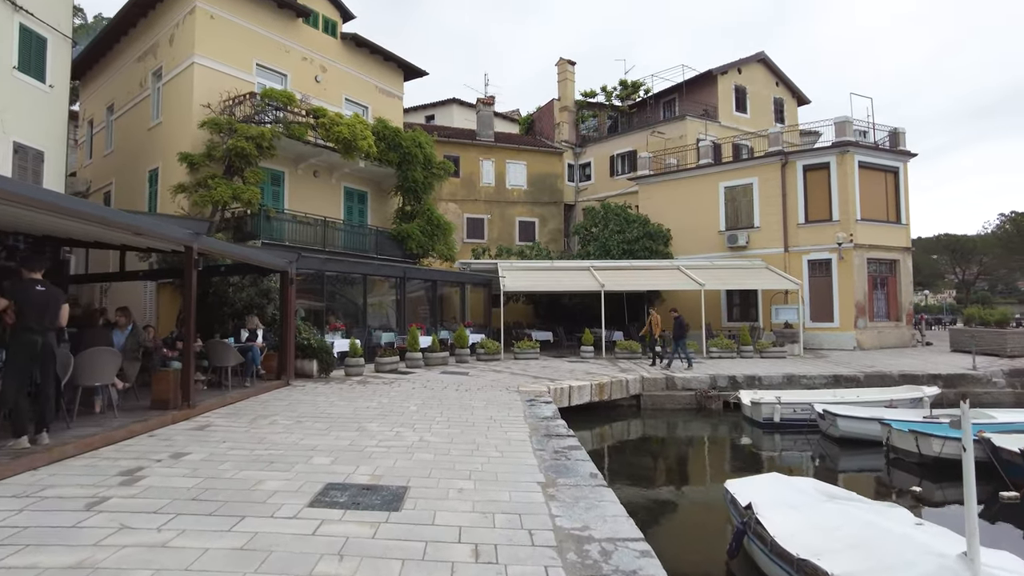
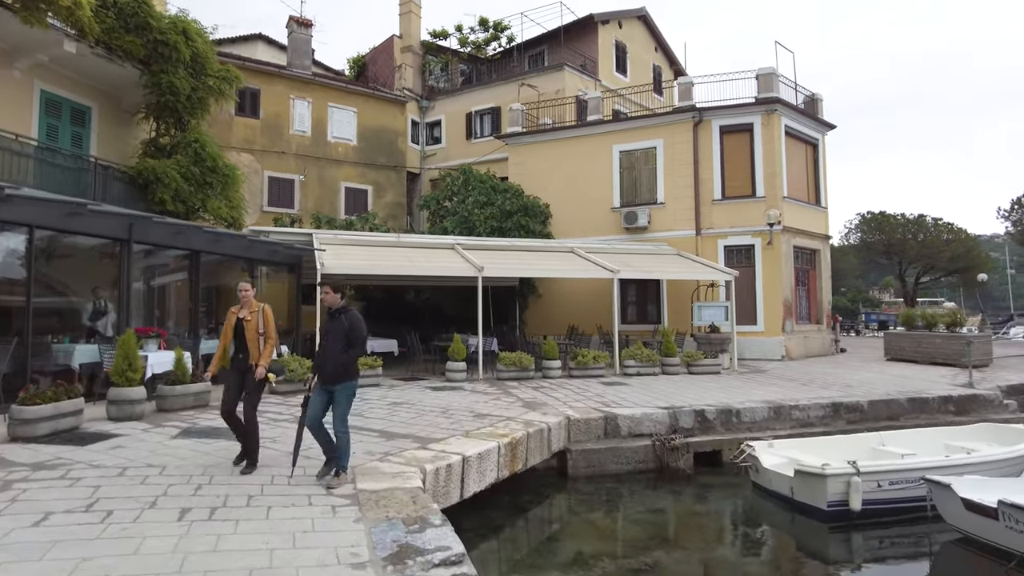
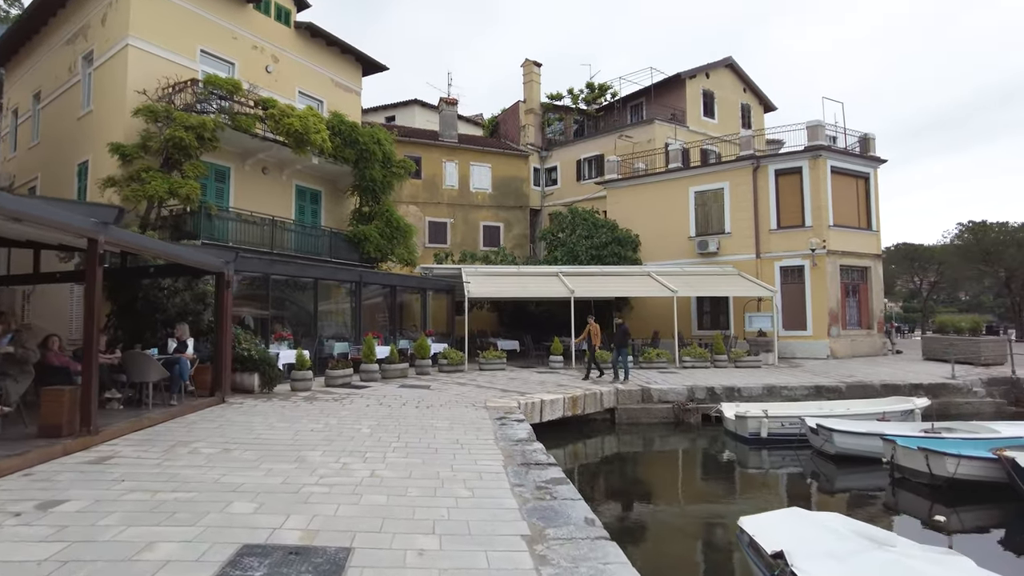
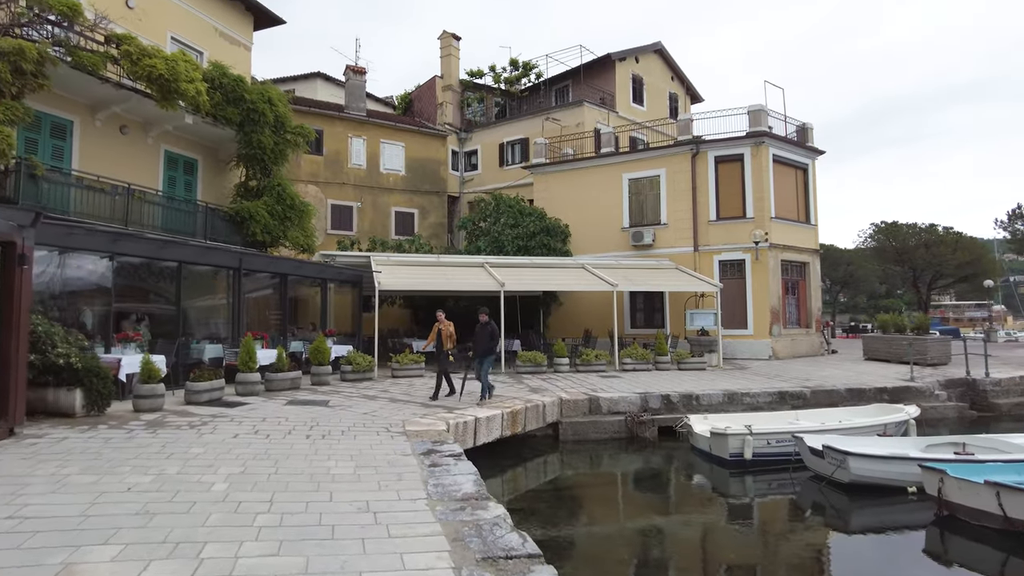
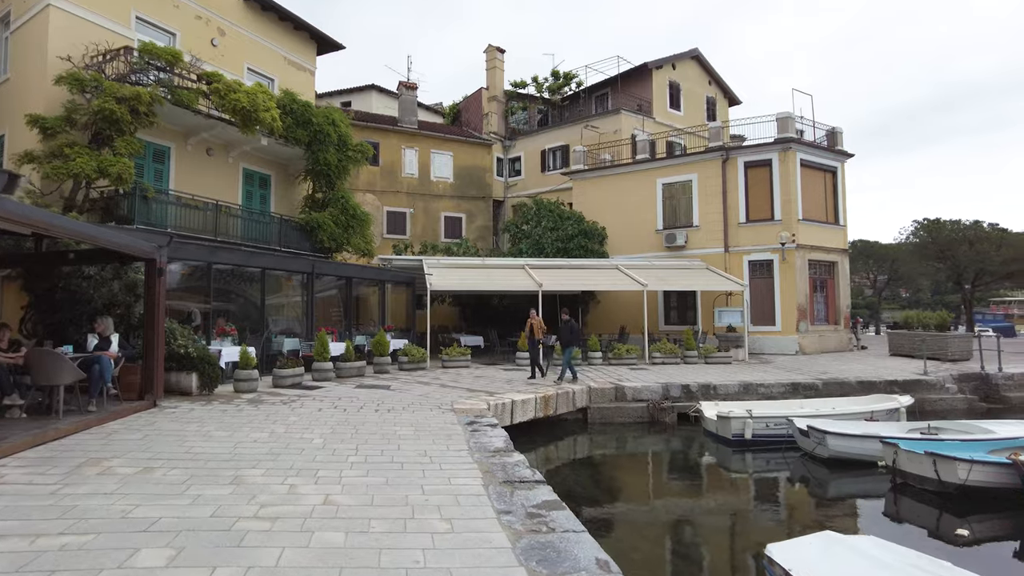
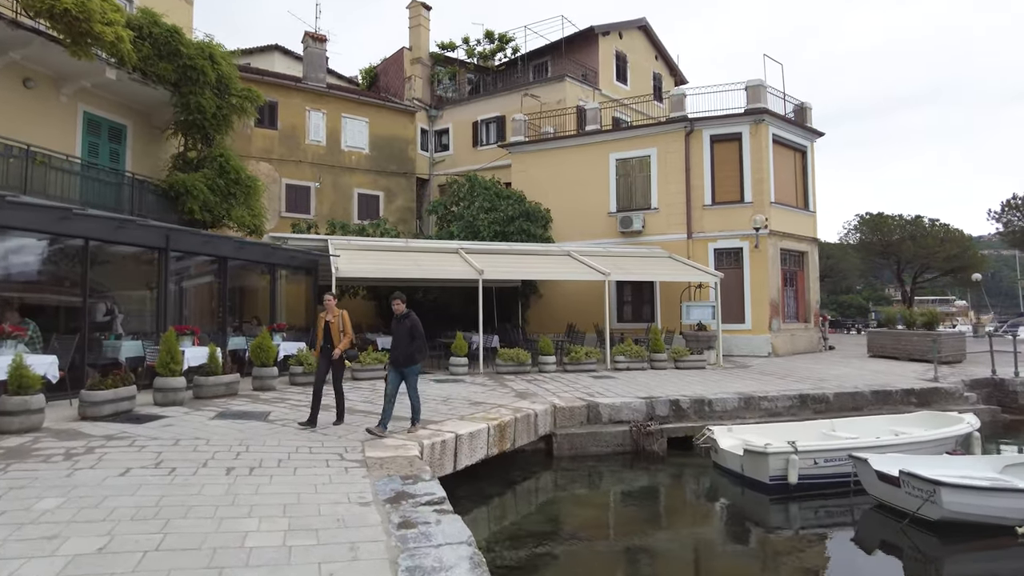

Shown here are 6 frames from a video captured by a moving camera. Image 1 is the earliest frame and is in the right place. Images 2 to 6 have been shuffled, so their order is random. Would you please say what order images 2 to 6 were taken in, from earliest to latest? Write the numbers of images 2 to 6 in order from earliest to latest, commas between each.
3, 5, 4, 6, 2
